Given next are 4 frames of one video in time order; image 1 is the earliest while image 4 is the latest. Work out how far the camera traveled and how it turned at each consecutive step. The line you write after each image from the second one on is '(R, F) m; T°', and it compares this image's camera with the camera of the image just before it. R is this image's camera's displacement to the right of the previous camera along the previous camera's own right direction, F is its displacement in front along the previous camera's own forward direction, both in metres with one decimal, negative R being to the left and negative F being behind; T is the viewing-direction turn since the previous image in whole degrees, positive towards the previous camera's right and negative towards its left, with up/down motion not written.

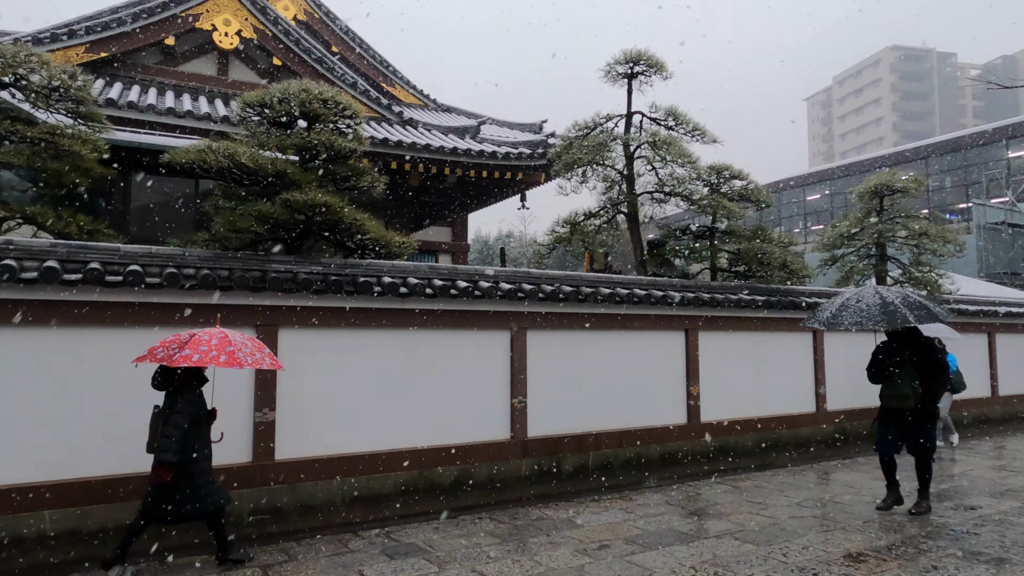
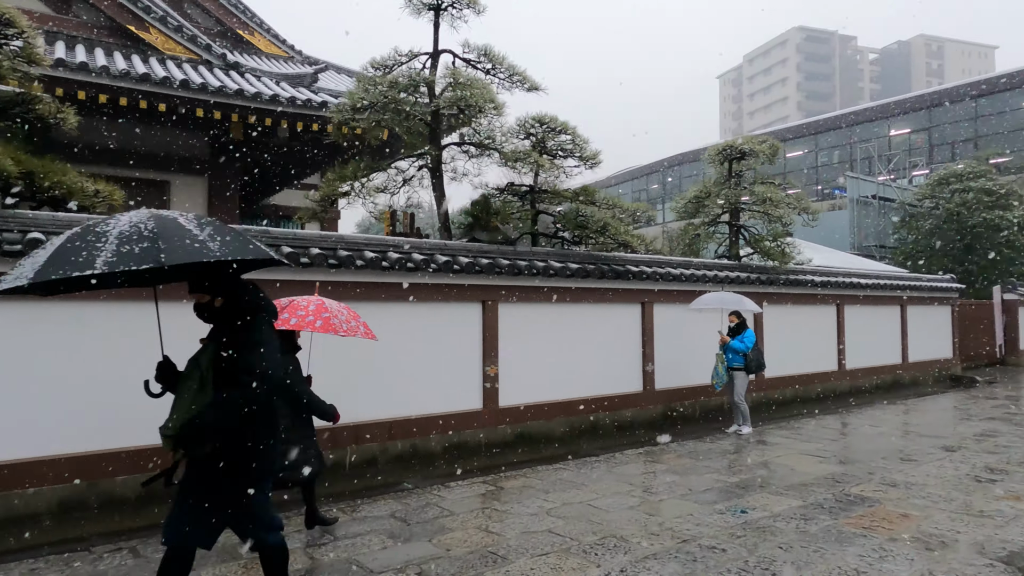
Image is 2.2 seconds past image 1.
(+1.7, +1.1) m; +6°
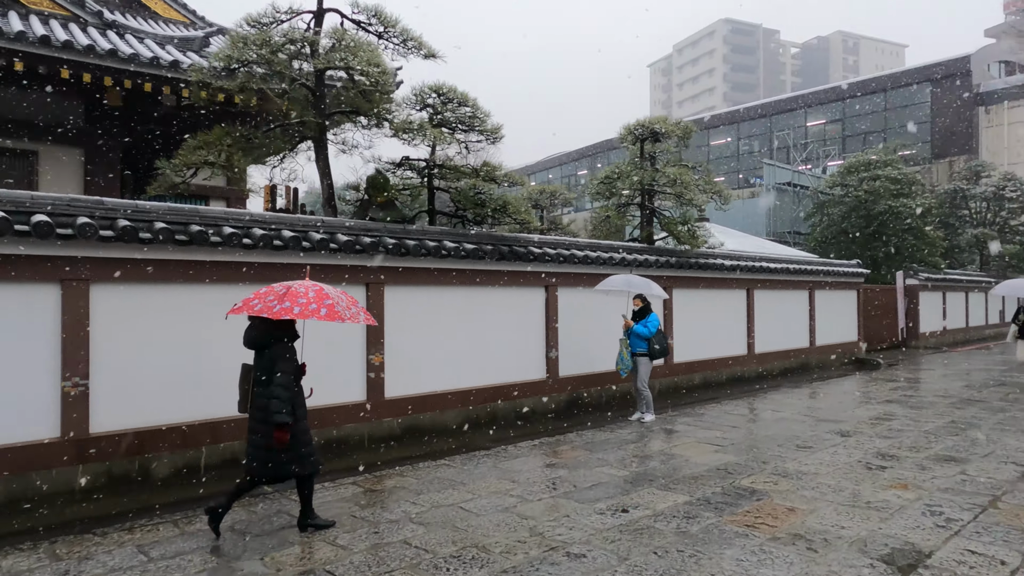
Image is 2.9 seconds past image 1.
(+0.5, +0.5) m; +6°
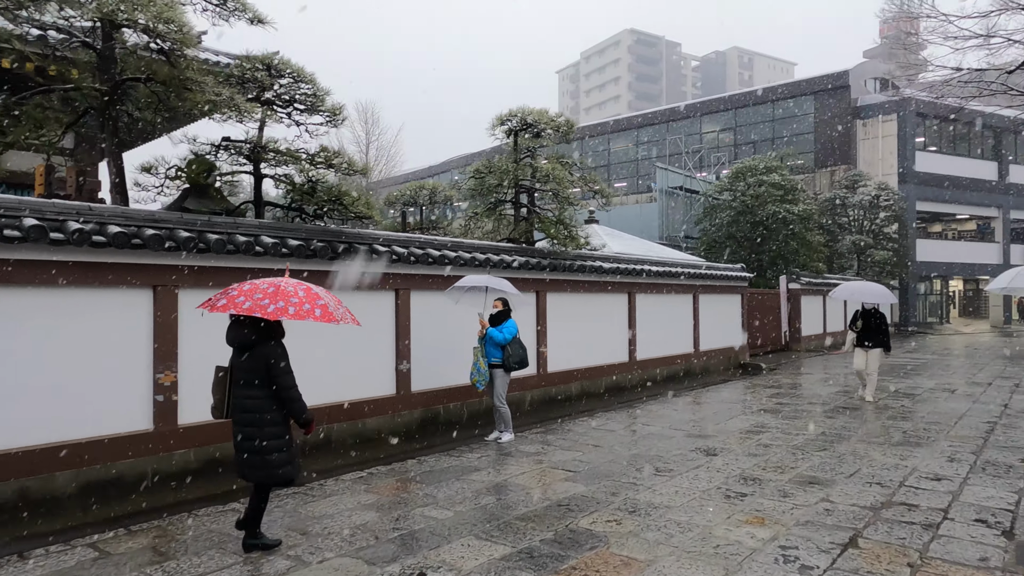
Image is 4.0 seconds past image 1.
(+0.7, +0.9) m; +7°
